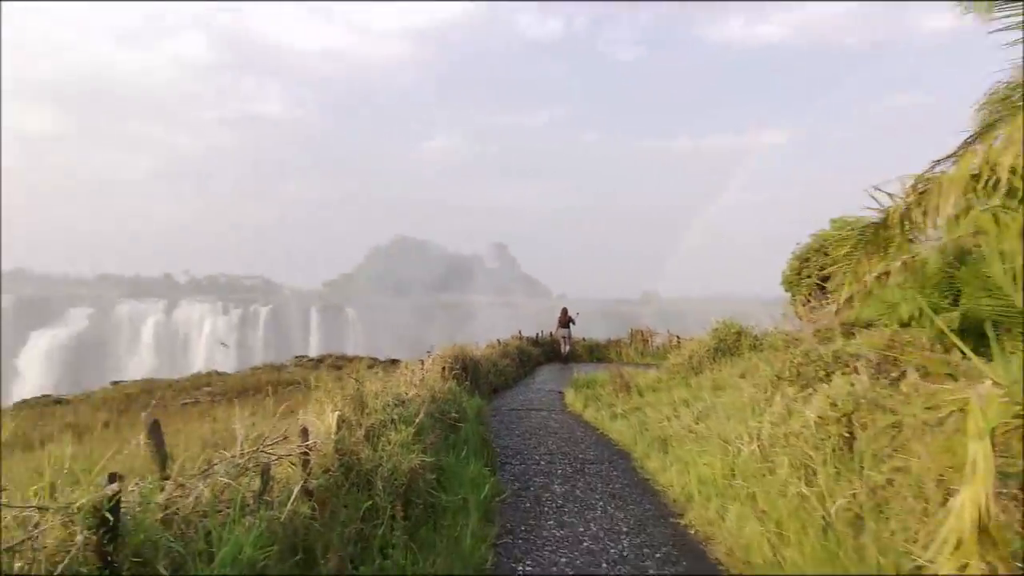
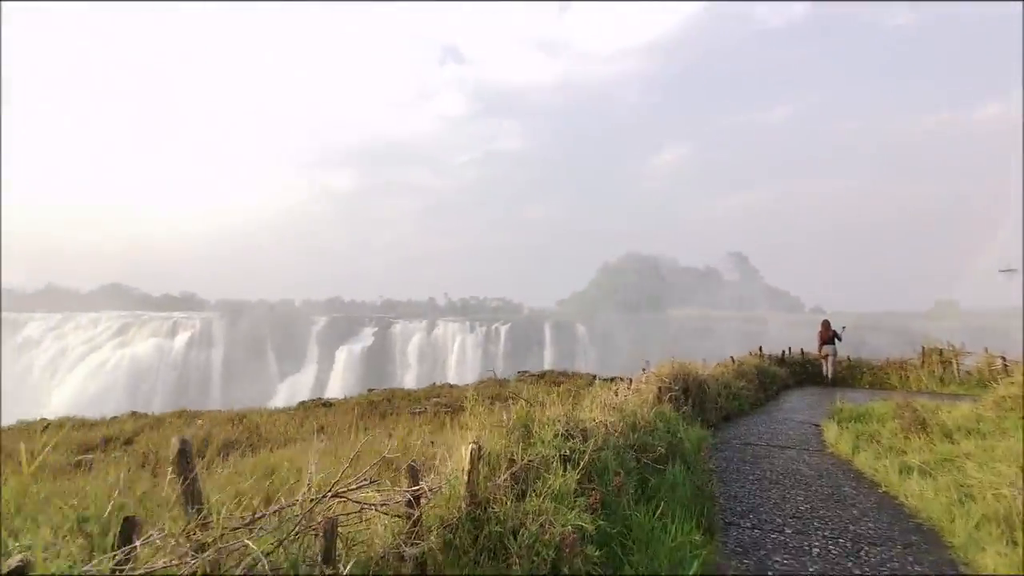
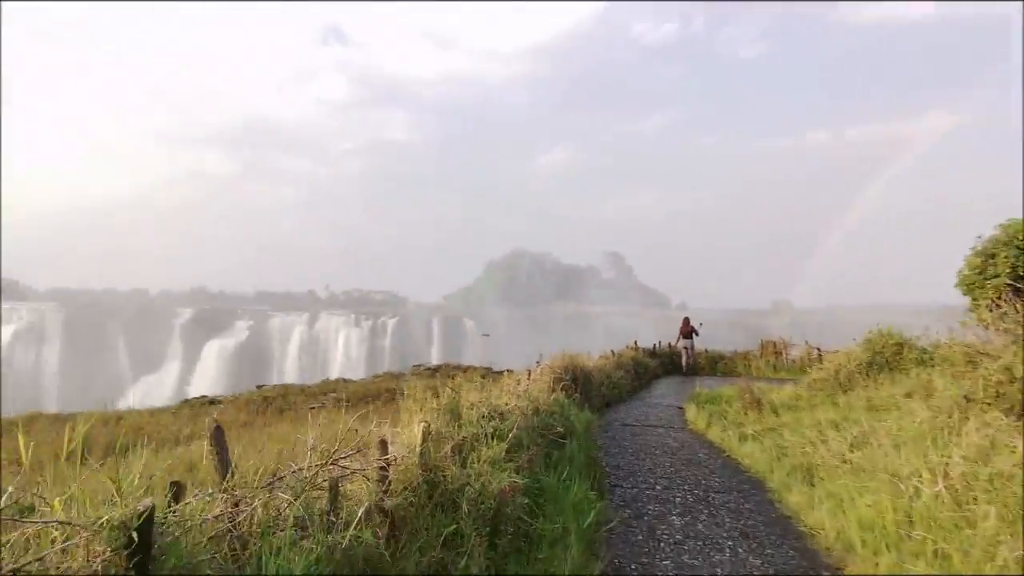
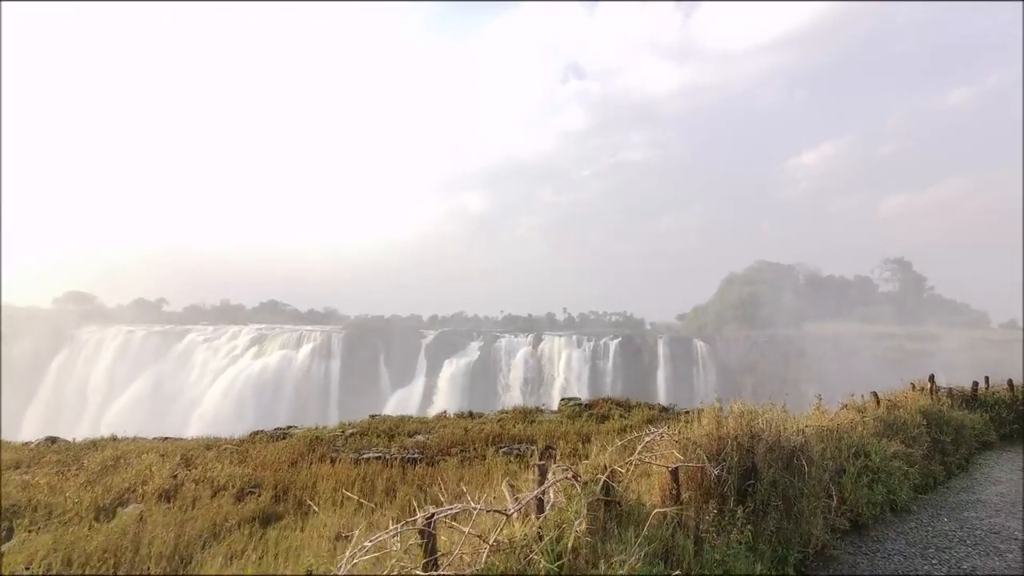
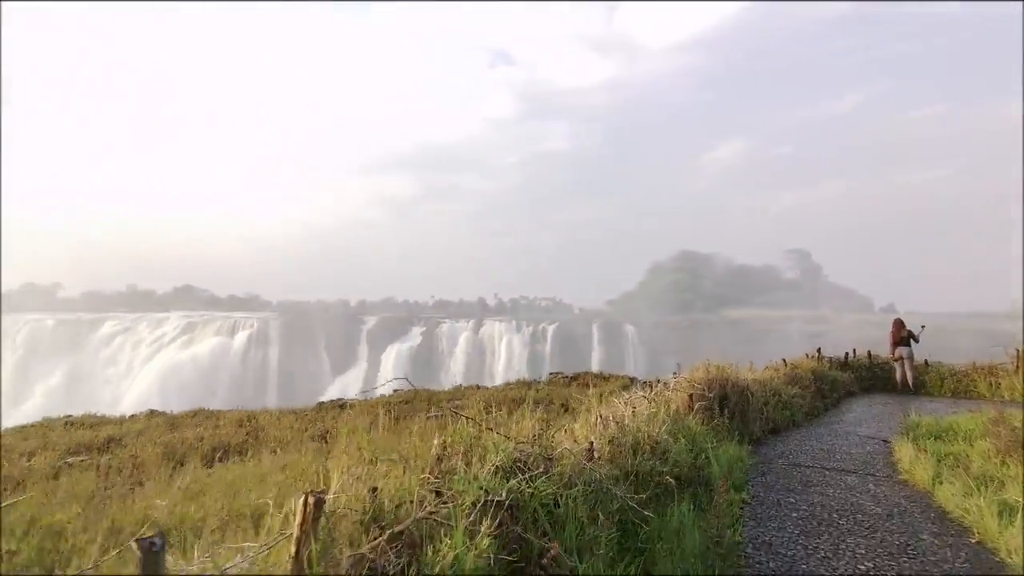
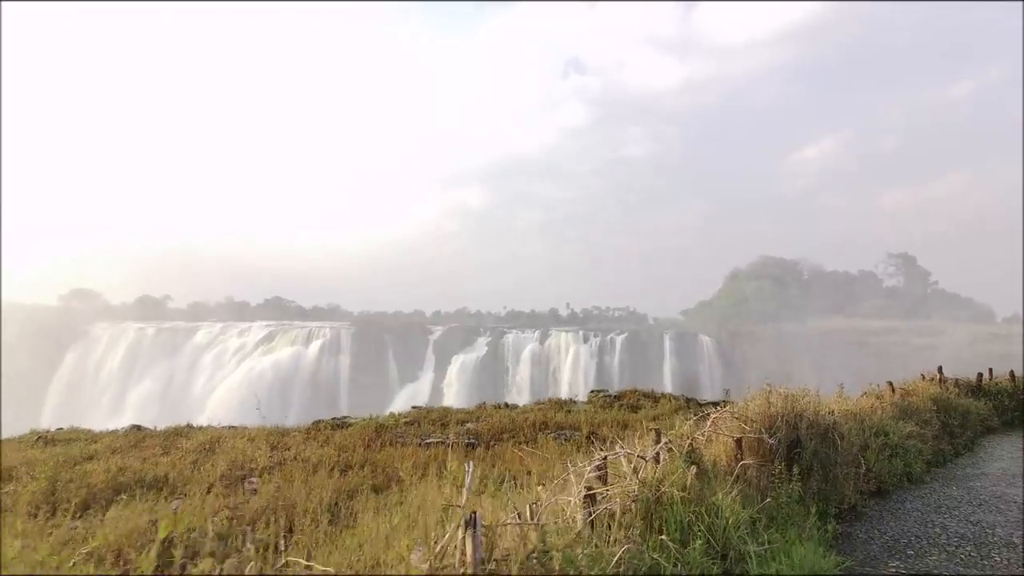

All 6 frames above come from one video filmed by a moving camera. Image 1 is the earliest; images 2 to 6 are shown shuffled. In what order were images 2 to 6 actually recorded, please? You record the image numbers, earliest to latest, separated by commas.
3, 2, 5, 6, 4
